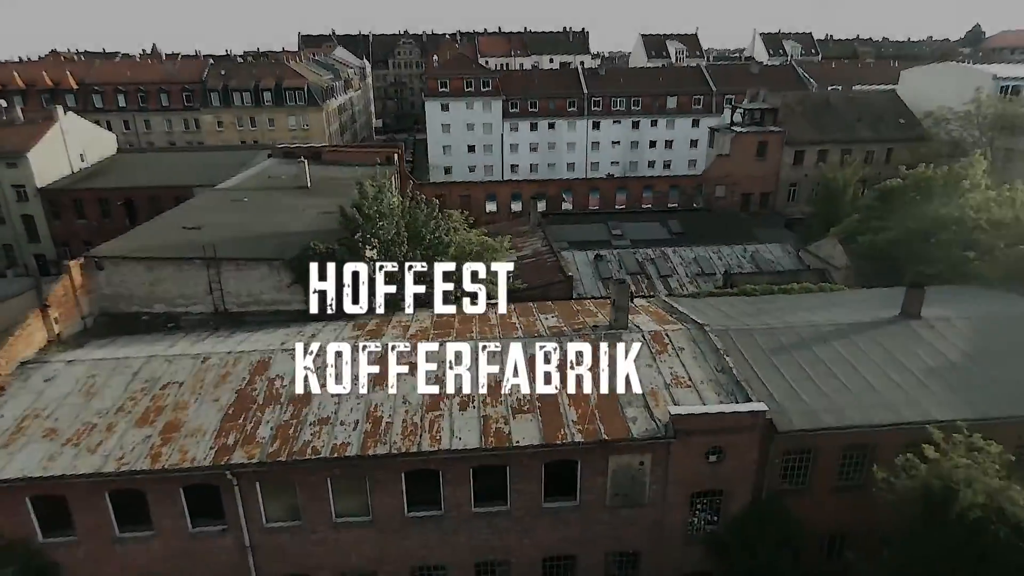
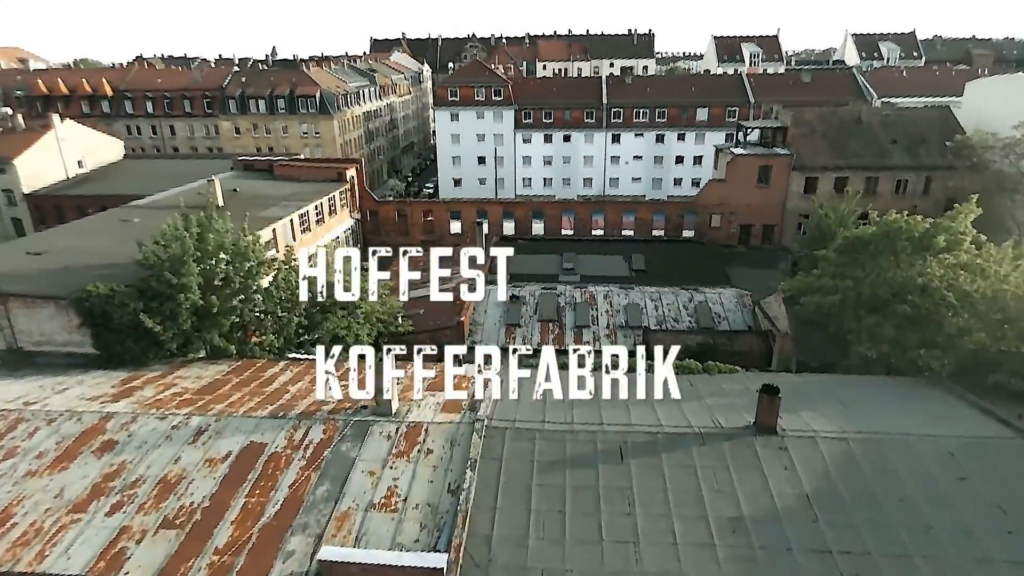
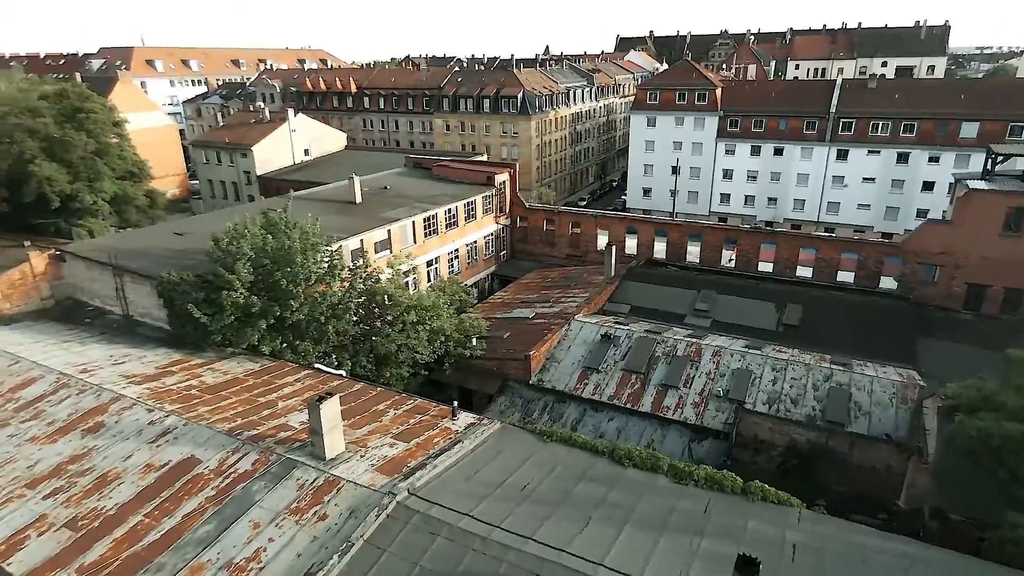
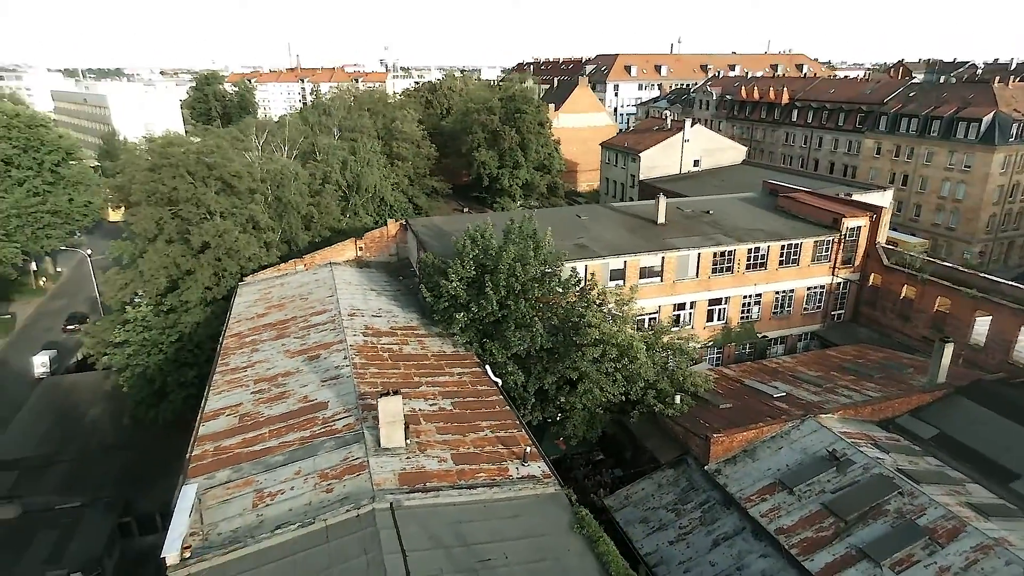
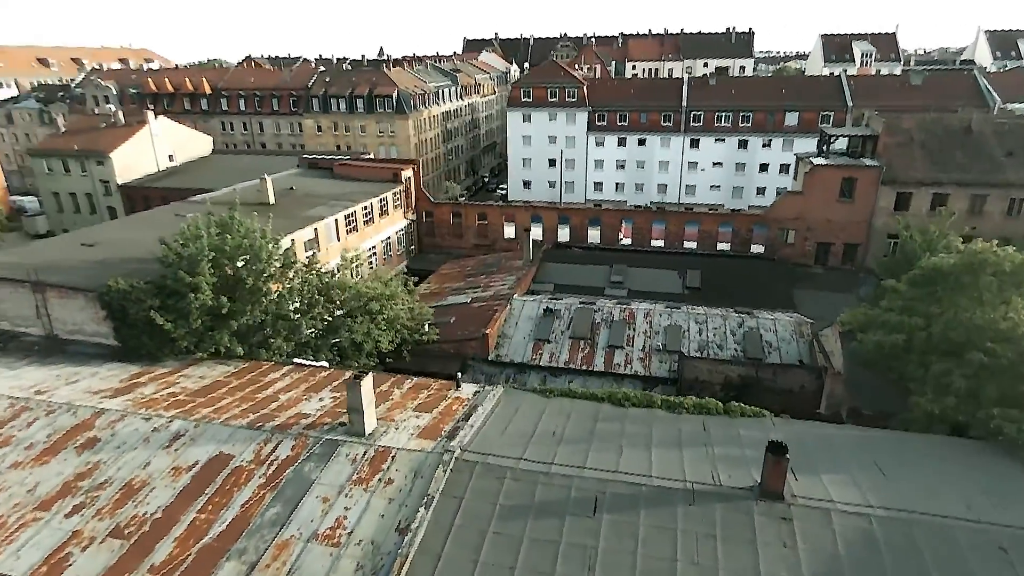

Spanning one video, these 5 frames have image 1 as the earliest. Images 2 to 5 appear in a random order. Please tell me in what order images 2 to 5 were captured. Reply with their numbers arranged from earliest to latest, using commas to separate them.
2, 5, 3, 4
